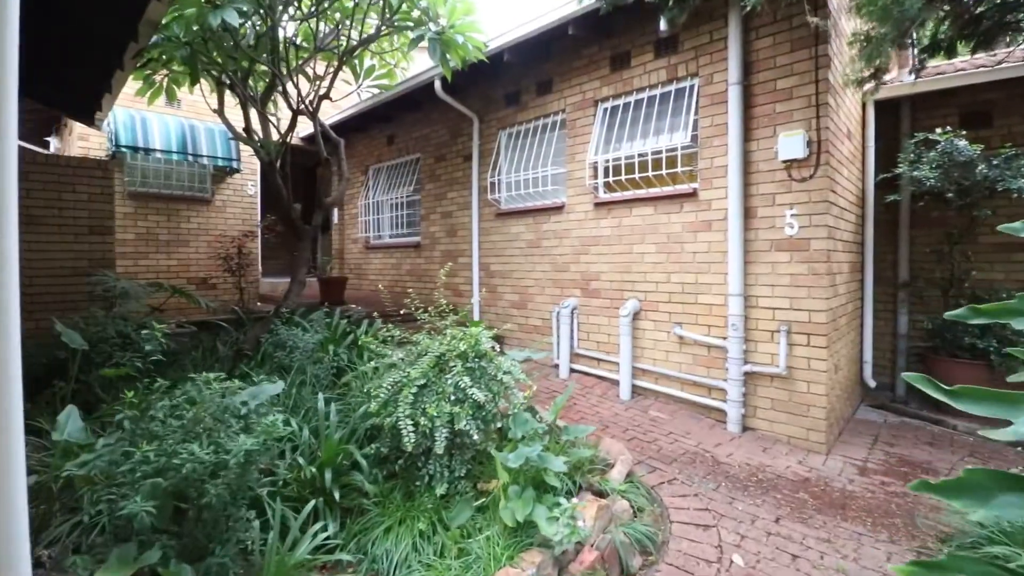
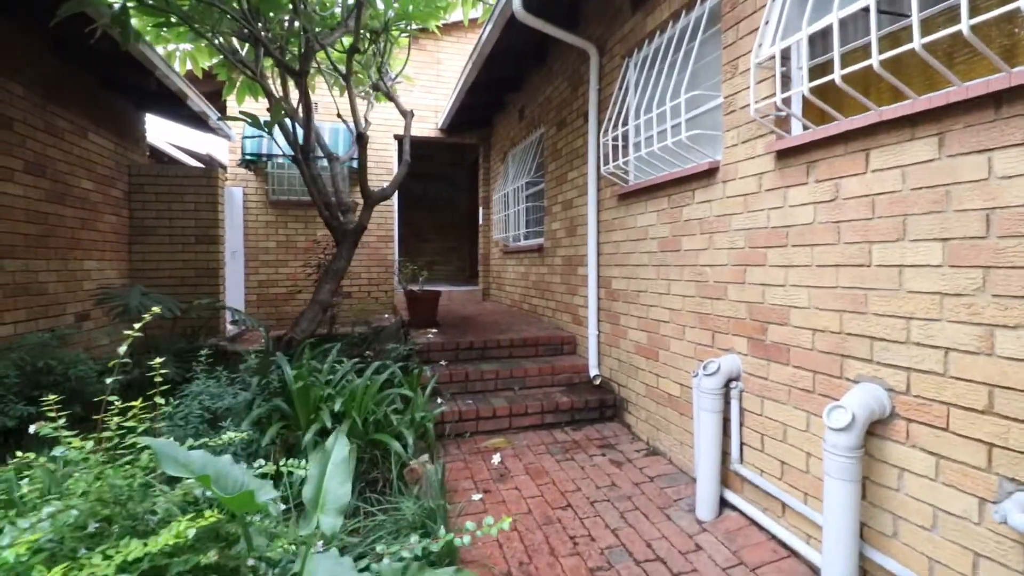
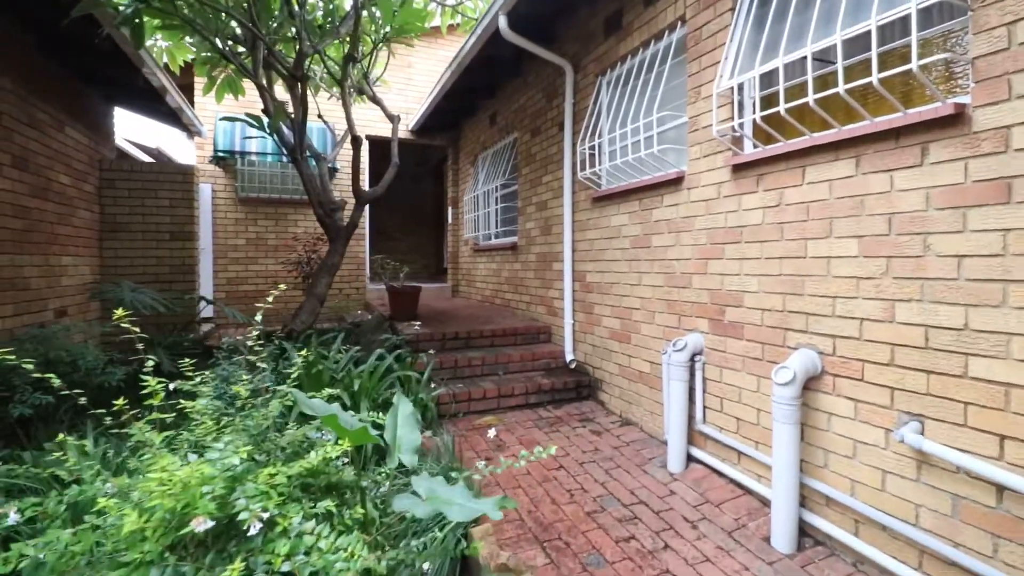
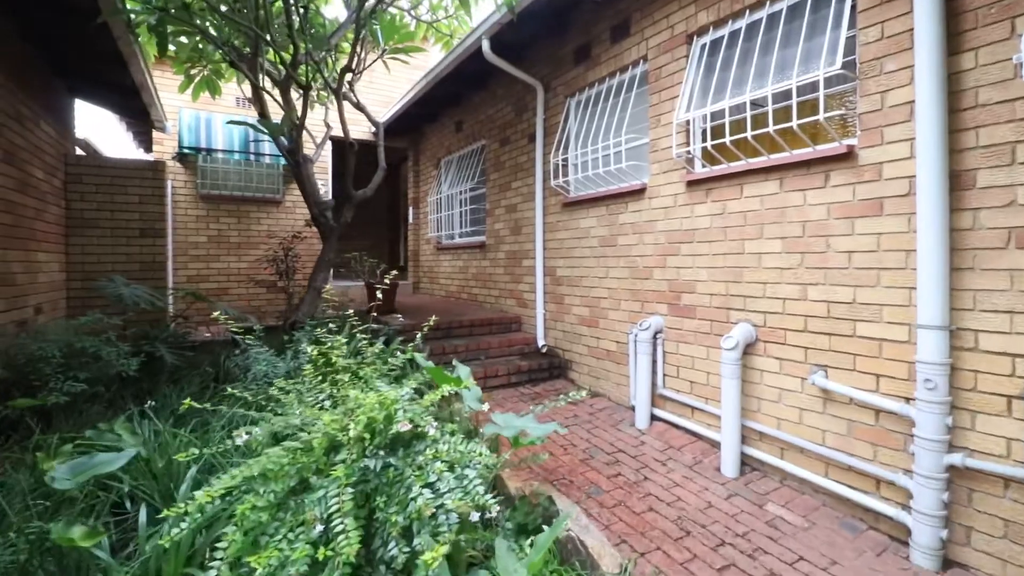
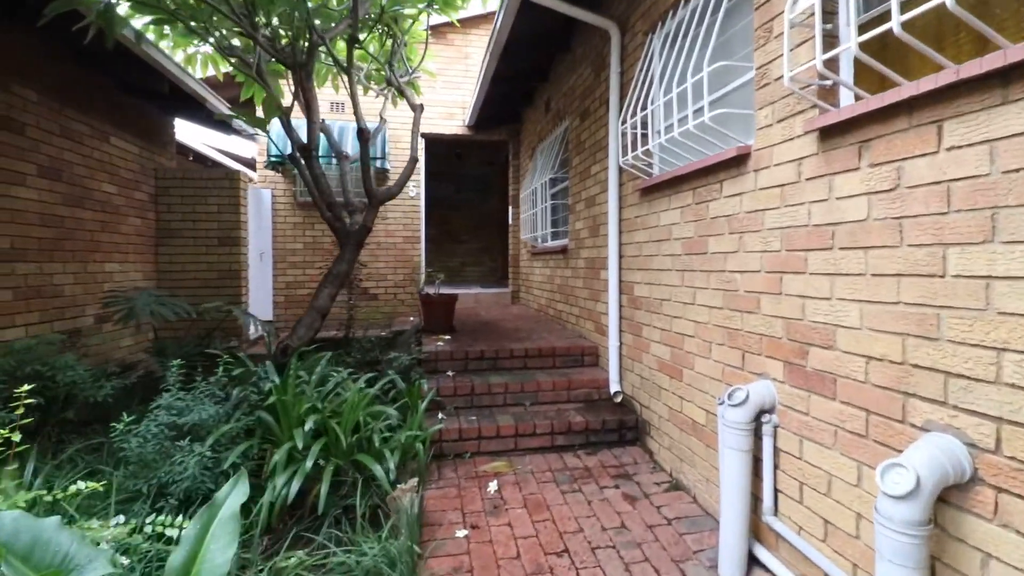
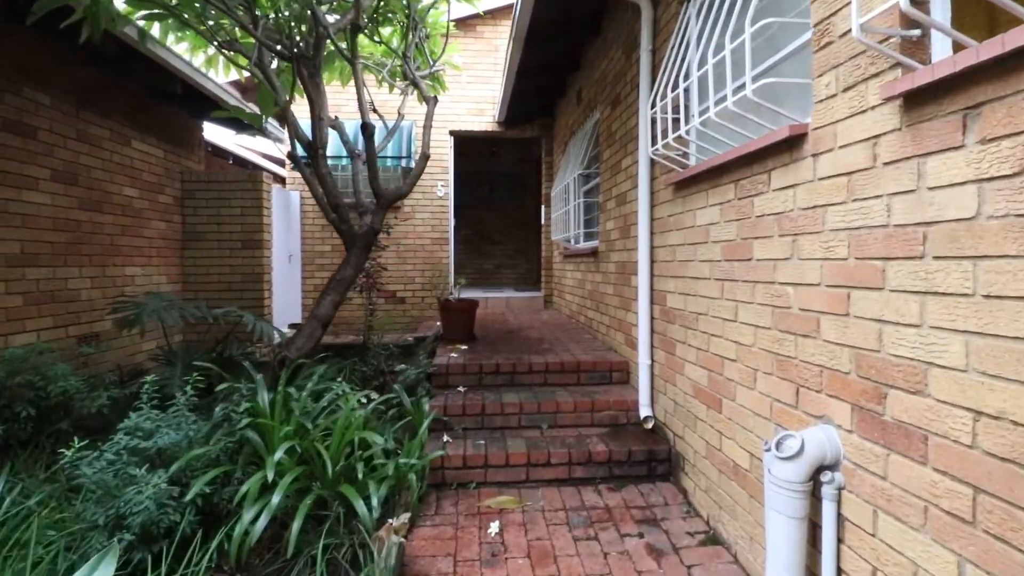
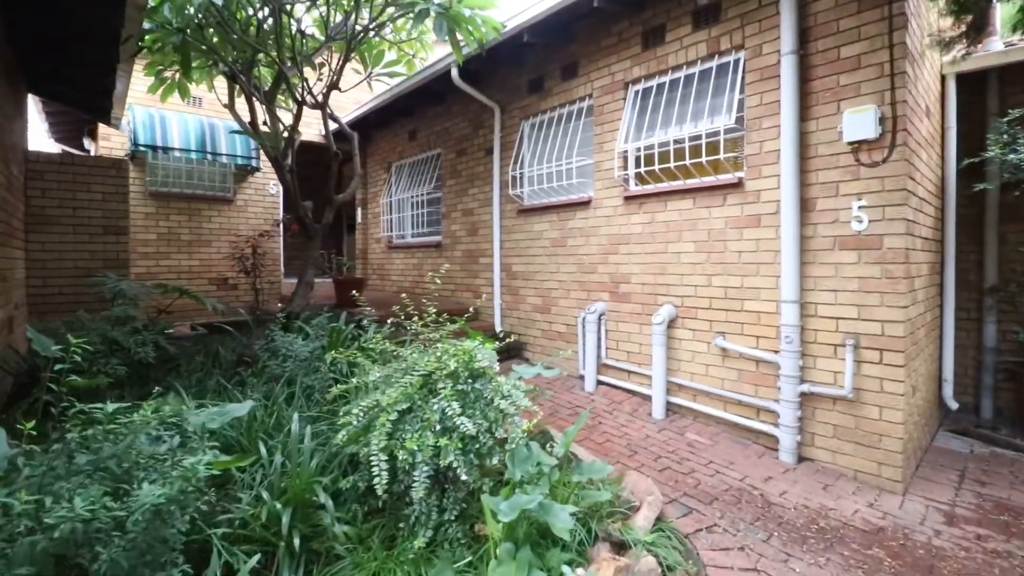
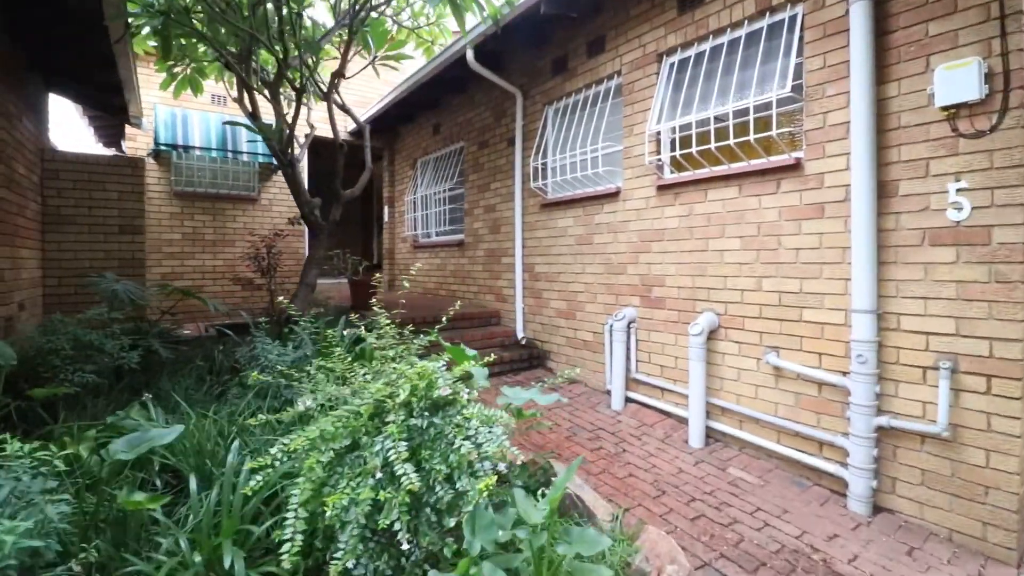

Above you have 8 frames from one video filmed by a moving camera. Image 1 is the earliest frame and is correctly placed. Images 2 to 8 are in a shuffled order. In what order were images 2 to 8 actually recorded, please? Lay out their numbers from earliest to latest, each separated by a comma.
7, 8, 4, 3, 2, 5, 6
